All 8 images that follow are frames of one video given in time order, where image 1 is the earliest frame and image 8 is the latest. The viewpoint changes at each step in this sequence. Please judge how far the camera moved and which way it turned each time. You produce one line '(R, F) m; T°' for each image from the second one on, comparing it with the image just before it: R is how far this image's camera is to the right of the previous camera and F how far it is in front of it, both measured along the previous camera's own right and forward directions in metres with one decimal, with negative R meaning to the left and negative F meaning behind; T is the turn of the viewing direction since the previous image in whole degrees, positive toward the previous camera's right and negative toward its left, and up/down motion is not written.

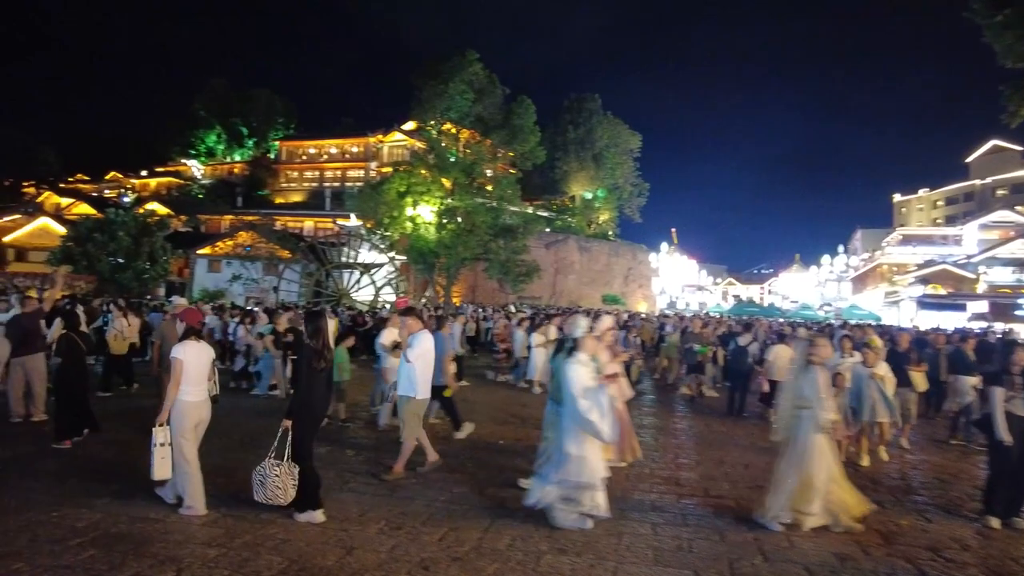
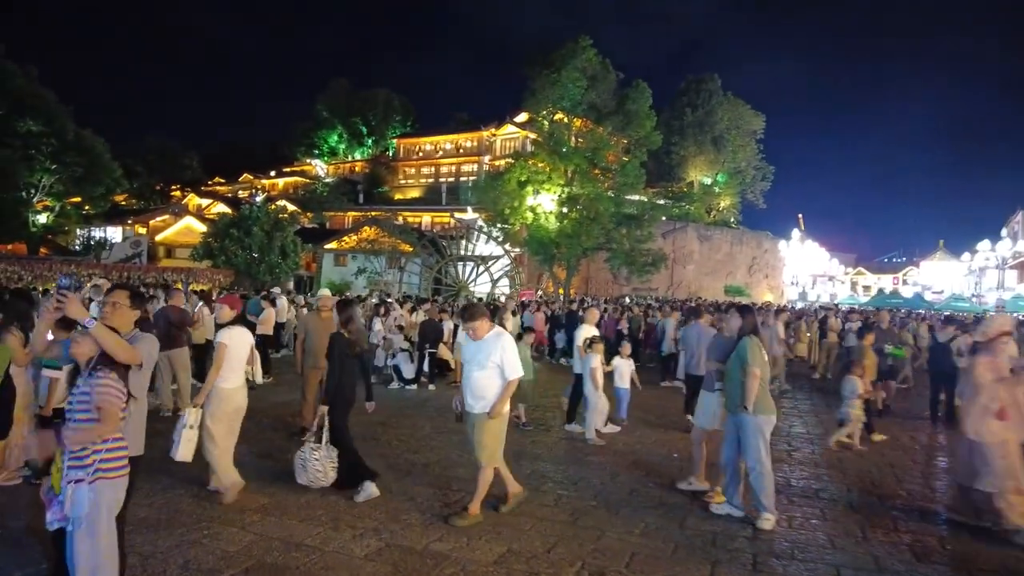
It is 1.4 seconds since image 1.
(-0.8, +1.2) m; -9°
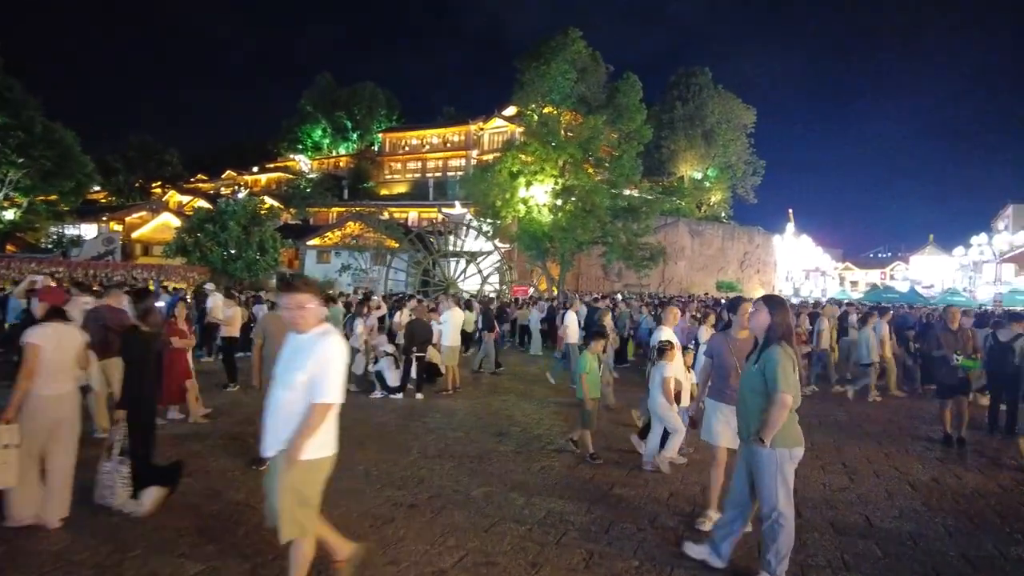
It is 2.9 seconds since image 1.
(-0.2, +1.6) m; +1°
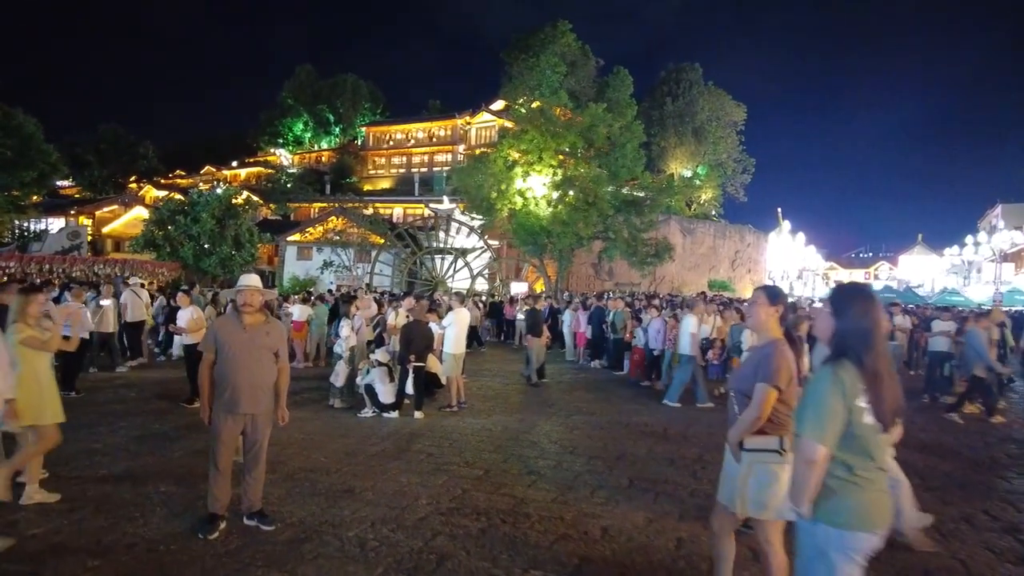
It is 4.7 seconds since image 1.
(-0.6, +2.1) m; +1°
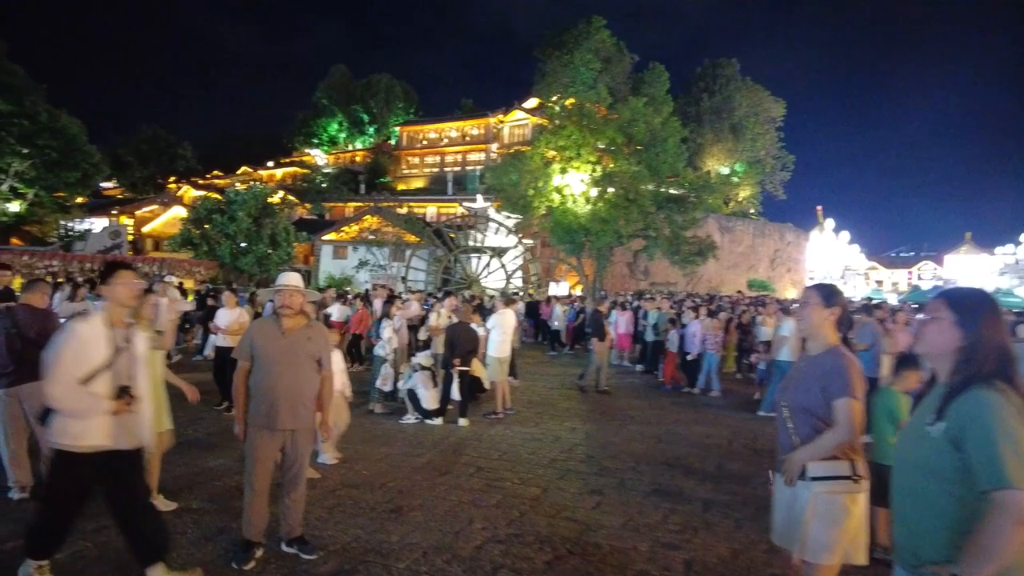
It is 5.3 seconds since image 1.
(-0.3, +0.6) m; -3°
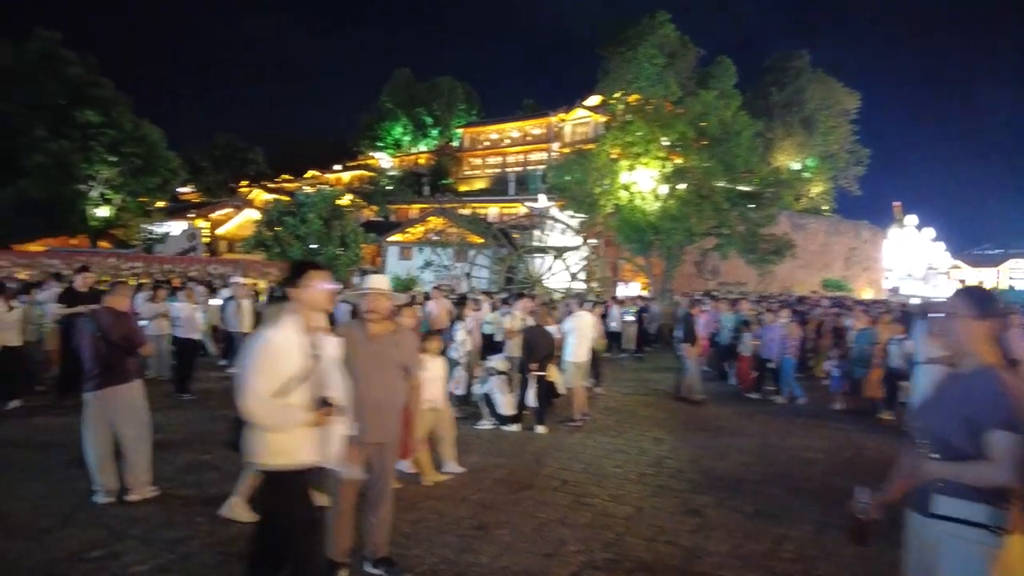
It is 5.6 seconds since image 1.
(-0.3, +0.4) m; -5°
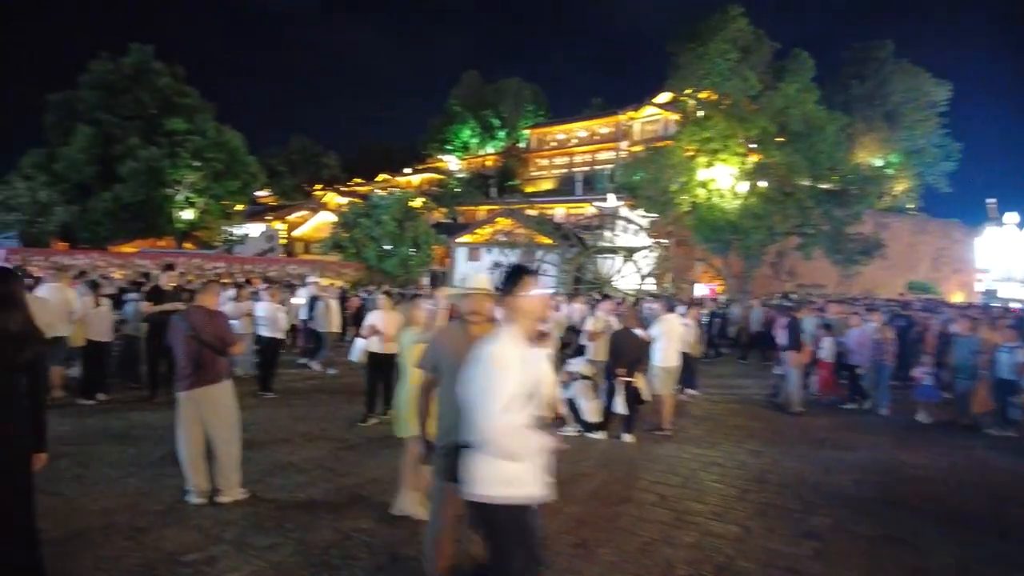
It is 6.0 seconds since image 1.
(-0.3, +0.3) m; -5°
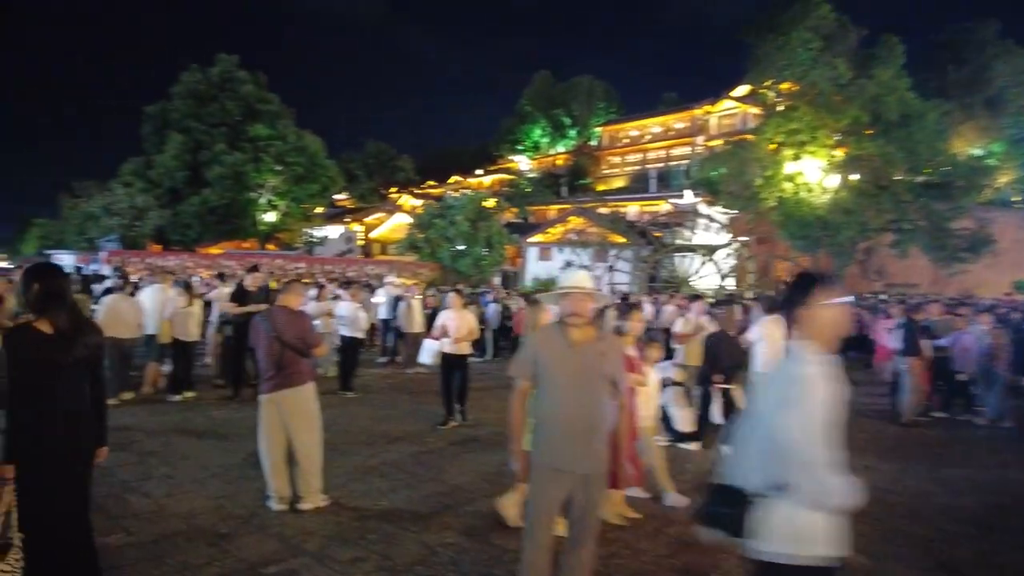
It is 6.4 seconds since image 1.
(-0.2, +0.4) m; -6°
